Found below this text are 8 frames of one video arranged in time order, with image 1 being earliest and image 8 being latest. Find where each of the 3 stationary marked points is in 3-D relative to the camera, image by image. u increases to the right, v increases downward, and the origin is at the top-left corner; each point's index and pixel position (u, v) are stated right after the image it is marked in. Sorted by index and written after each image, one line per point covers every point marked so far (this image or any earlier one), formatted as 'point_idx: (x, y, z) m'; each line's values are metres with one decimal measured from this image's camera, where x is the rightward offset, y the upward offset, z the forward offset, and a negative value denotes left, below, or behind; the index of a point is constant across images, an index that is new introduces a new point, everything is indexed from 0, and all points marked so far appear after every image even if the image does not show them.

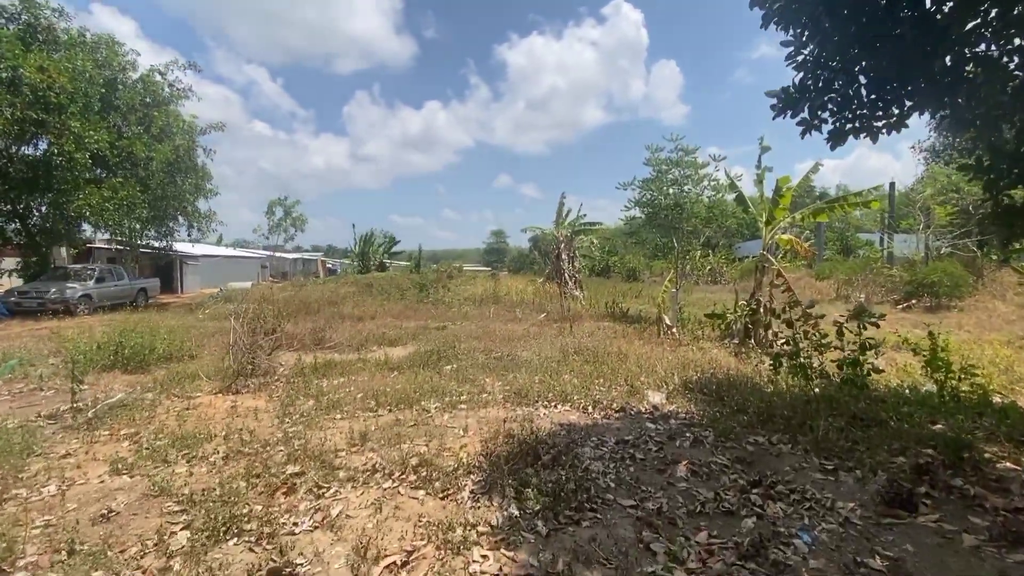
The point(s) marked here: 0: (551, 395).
0: (+0.4, -1.2, +5.4) m
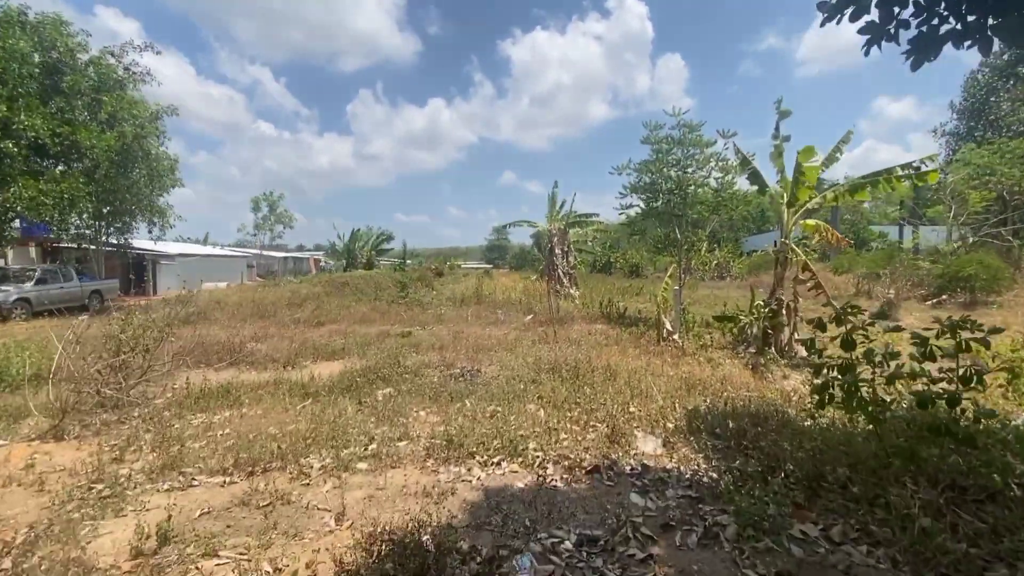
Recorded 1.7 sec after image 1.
0: (-0.1, -1.2, +3.8) m
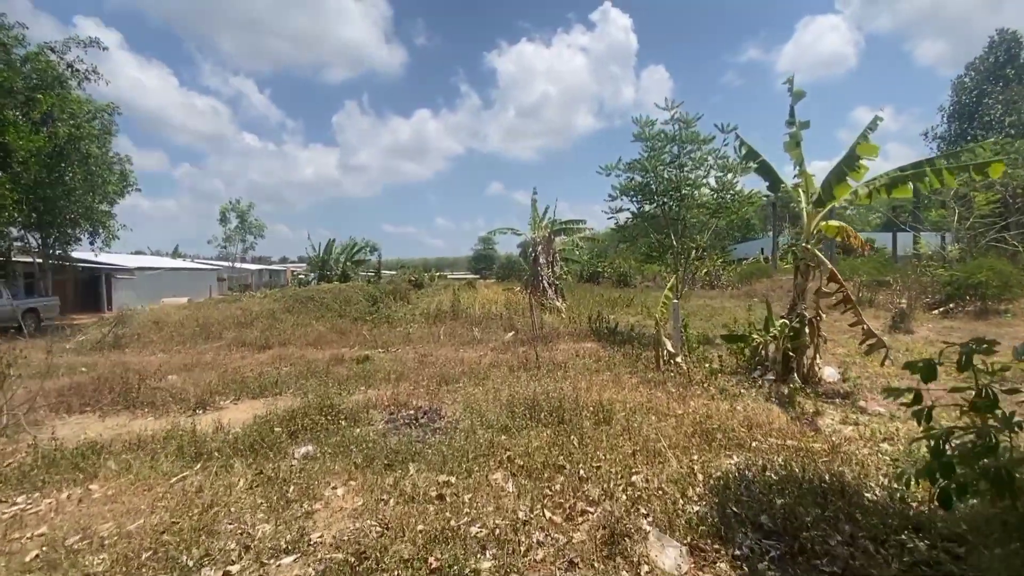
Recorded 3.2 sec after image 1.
0: (-0.4, -1.3, +2.4) m
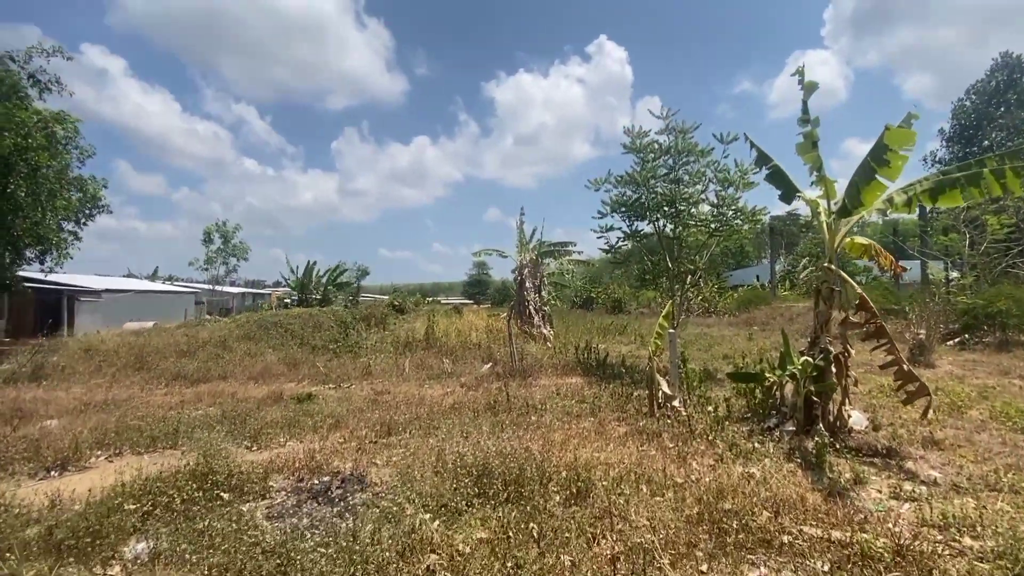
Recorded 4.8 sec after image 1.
0: (-0.8, -1.4, +1.2) m
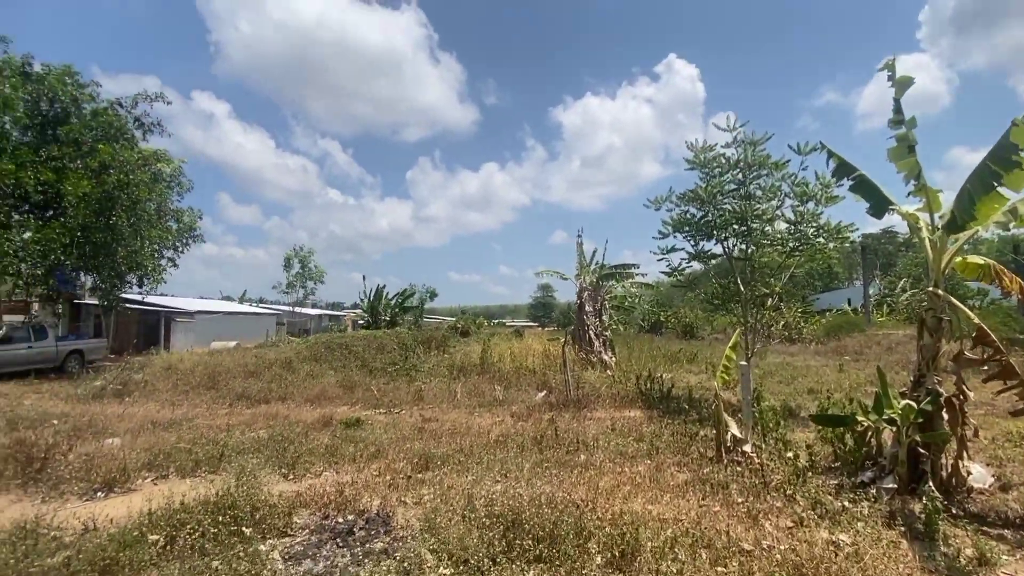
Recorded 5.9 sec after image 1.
0: (-0.9, -1.5, +1.0) m
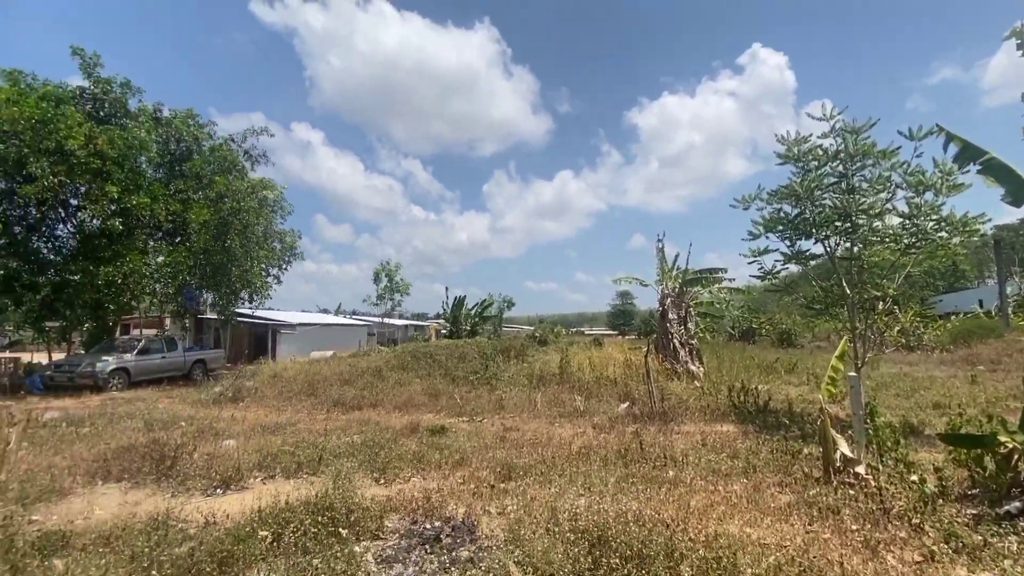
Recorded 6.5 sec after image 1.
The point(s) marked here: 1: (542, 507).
0: (-0.7, -1.5, +1.0) m
1: (+0.2, -1.7, +3.8) m
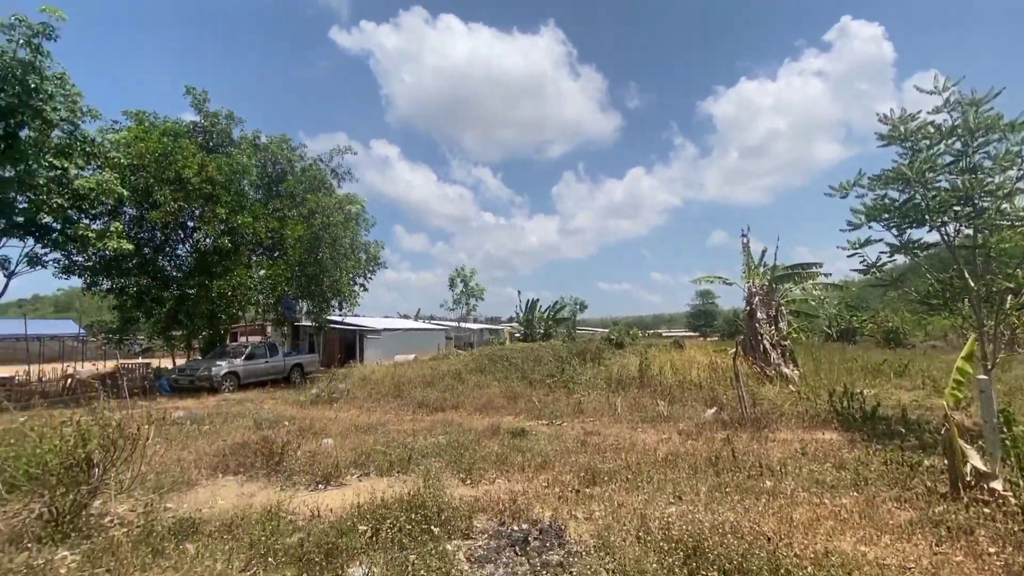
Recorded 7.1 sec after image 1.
0: (-0.4, -1.6, +1.1) m
1: (+0.9, -1.7, +3.7) m
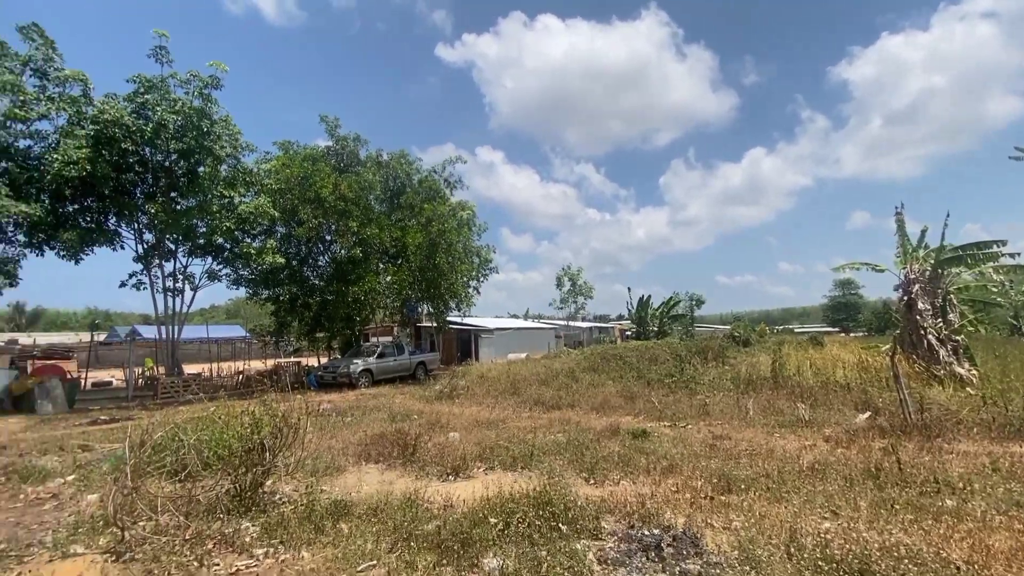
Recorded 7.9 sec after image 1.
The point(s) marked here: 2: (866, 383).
0: (0.0, -1.6, +1.1) m
1: (+1.8, -1.6, +3.3) m
2: (+6.4, -1.7, +8.7) m
